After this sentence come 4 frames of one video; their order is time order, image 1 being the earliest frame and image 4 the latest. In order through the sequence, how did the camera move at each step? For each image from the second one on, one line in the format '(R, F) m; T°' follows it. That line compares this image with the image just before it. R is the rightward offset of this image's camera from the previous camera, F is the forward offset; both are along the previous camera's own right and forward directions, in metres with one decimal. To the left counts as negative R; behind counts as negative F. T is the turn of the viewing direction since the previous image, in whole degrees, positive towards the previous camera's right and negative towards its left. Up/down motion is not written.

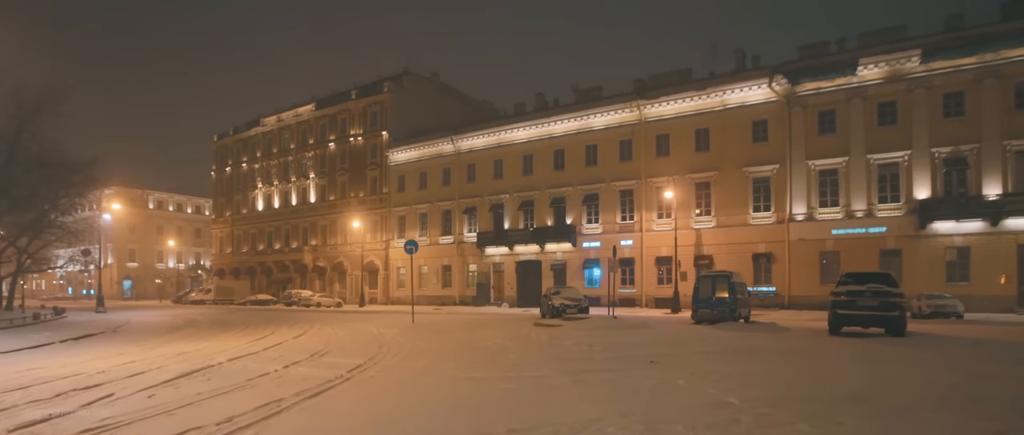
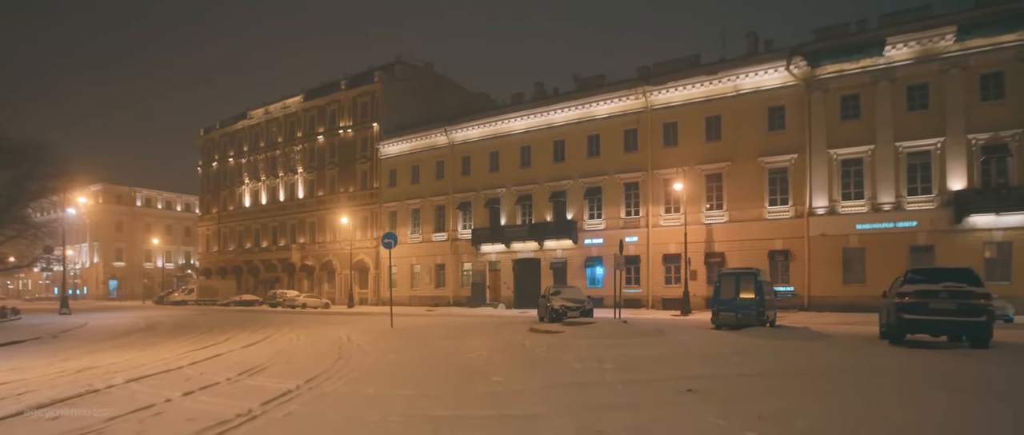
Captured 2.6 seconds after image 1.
(+0.2, +3.1) m; 0°
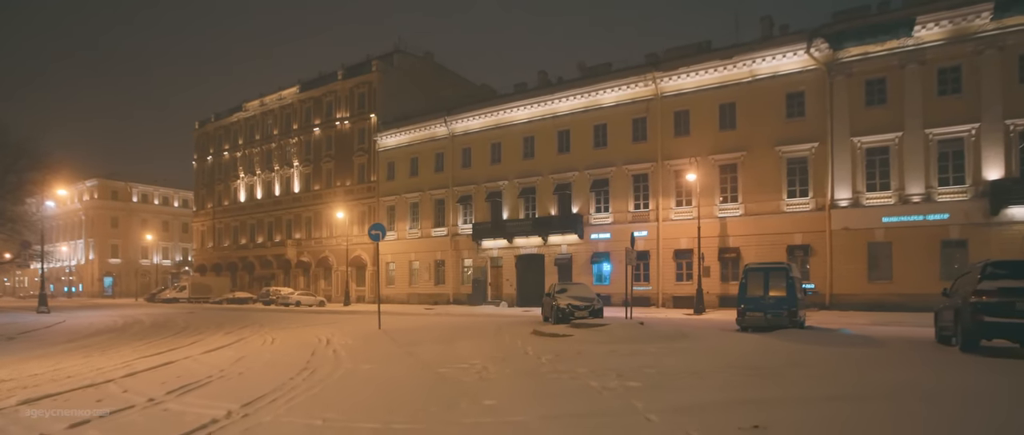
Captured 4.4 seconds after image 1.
(+0.1, +2.2) m; 0°
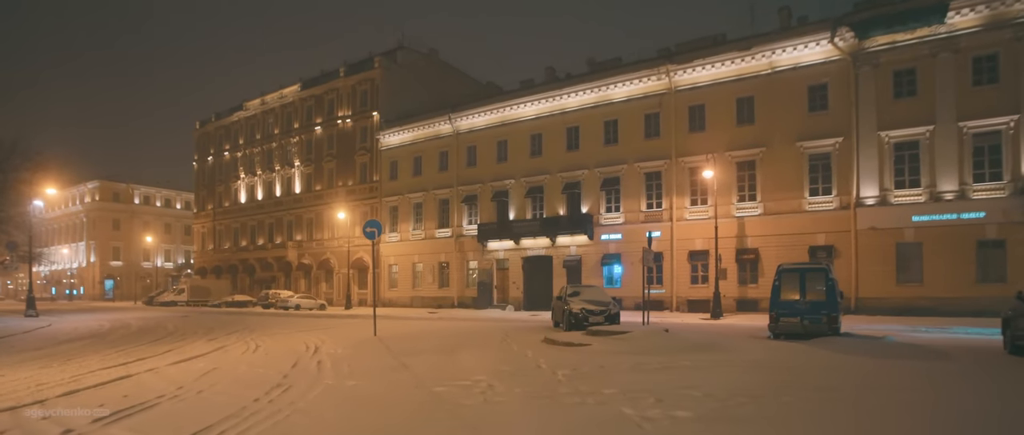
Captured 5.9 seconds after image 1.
(-0.1, +1.7) m; 0°
